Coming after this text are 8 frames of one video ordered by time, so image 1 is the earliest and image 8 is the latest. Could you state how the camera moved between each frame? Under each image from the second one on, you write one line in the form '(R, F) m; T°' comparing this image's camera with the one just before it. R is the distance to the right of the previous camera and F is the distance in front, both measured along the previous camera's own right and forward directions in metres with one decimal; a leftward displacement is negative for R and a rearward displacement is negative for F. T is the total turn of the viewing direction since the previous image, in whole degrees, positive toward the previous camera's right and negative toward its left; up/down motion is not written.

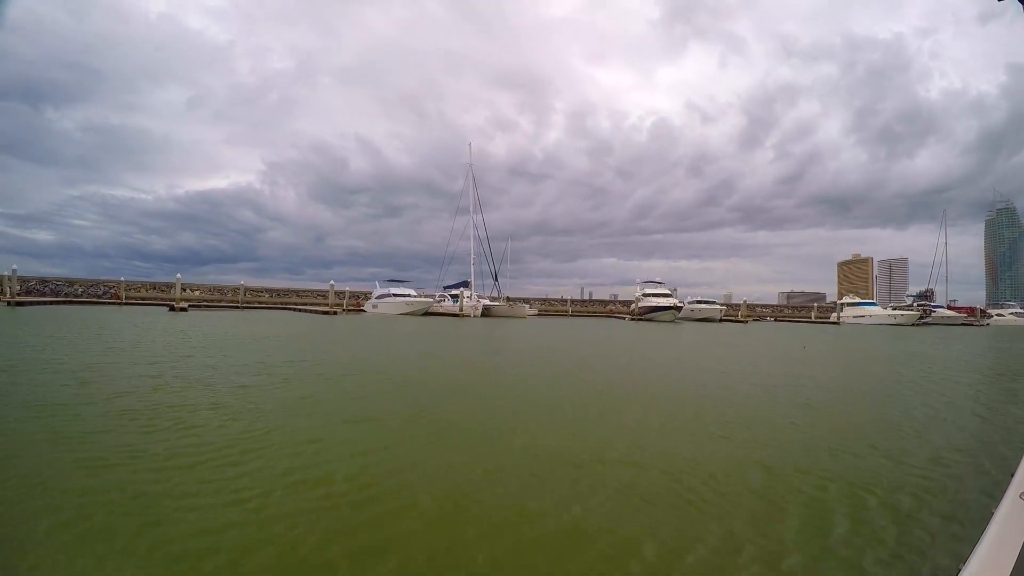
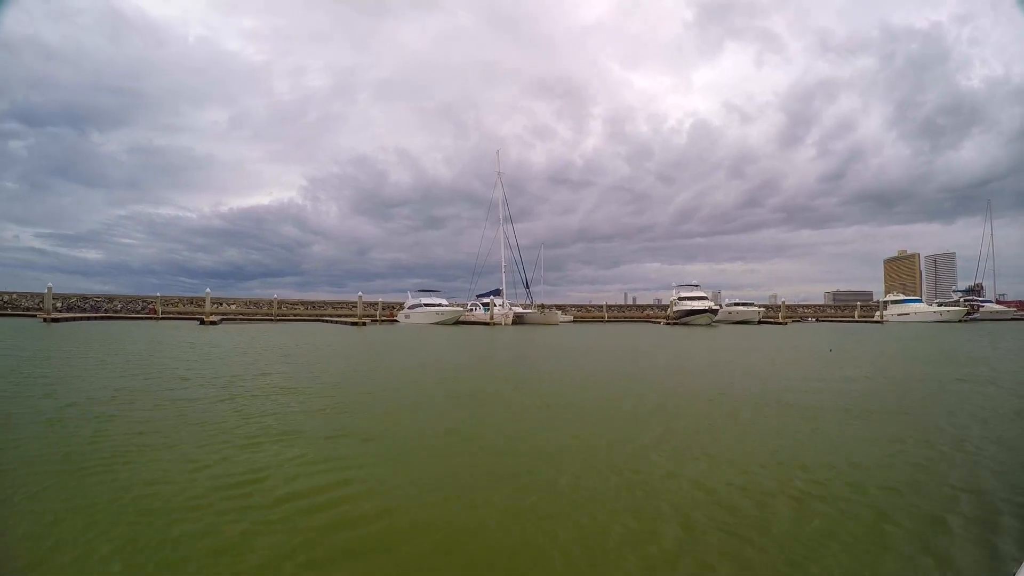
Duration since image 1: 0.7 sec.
(-0.1, -0.5) m; -3°
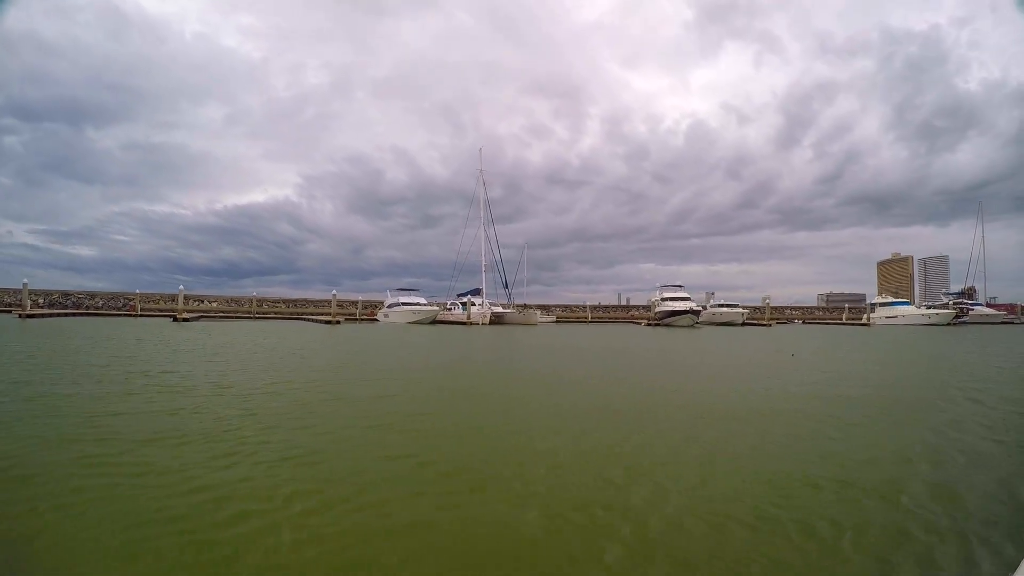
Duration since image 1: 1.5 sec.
(+1.2, +1.0) m; 0°
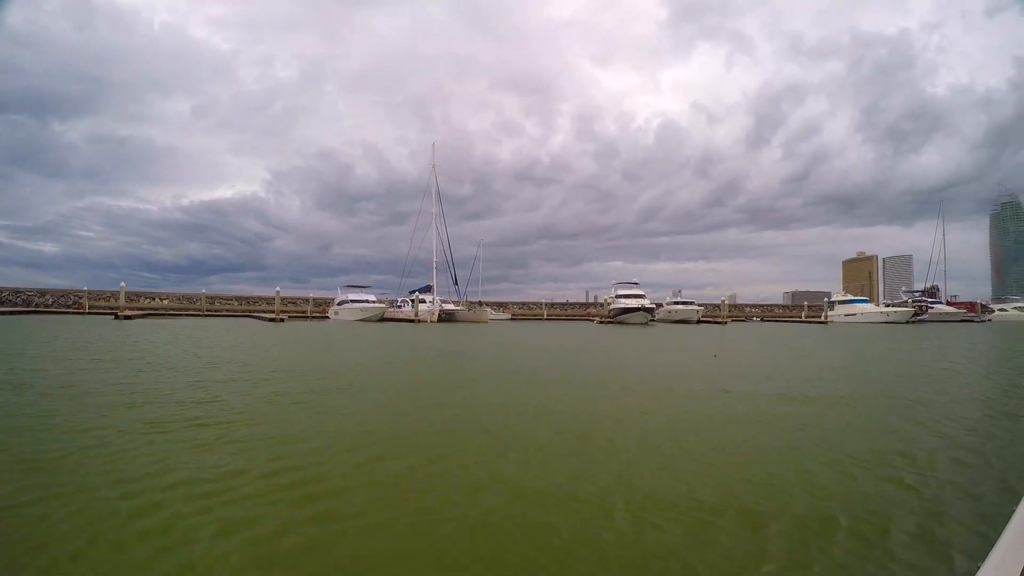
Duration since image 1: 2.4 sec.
(+1.8, +1.4) m; +2°
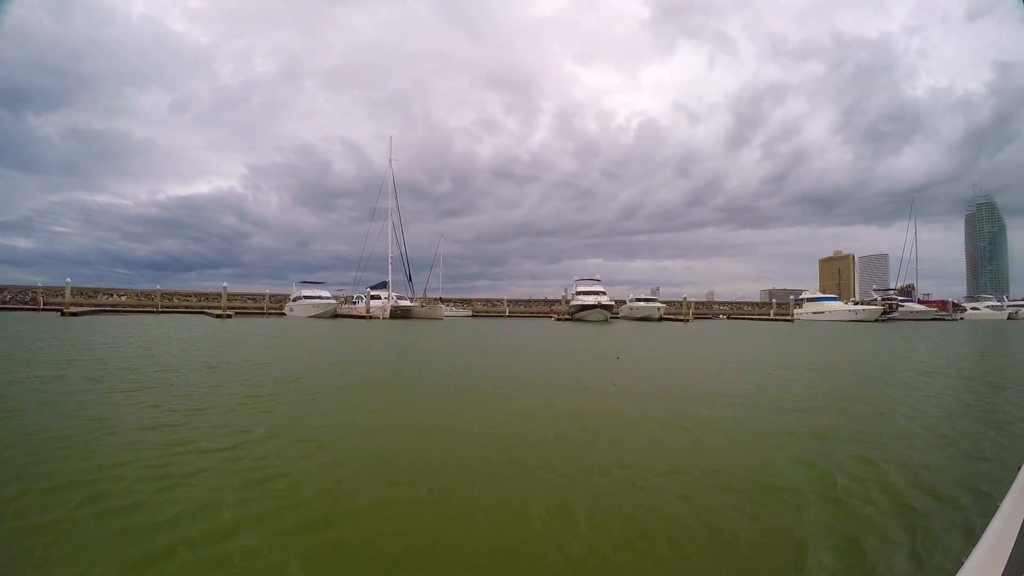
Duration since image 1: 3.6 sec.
(+1.8, +1.2) m; +1°
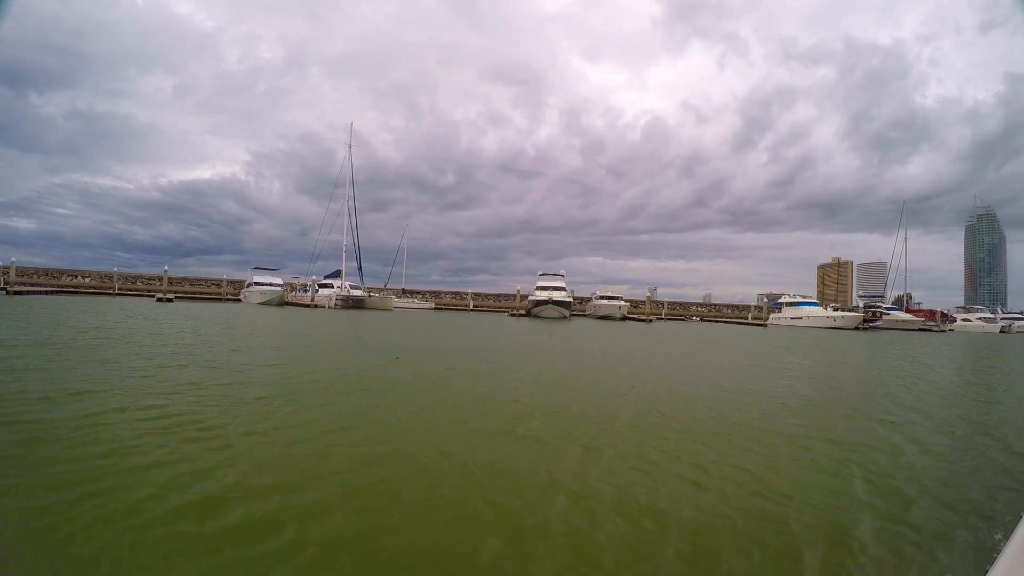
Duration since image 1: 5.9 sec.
(+2.4, +1.5) m; 0°
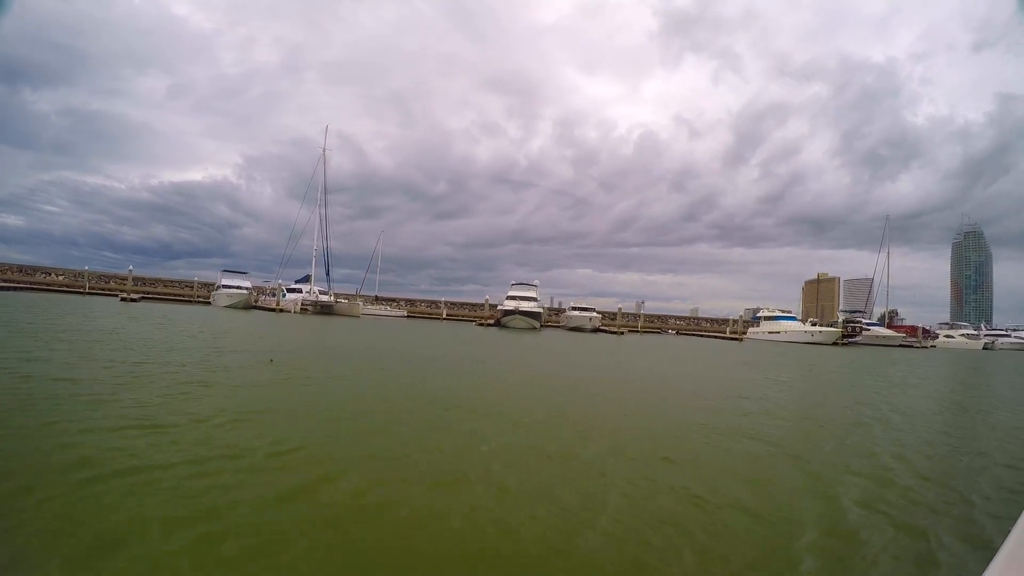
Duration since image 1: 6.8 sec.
(+1.2, +0.5) m; +1°
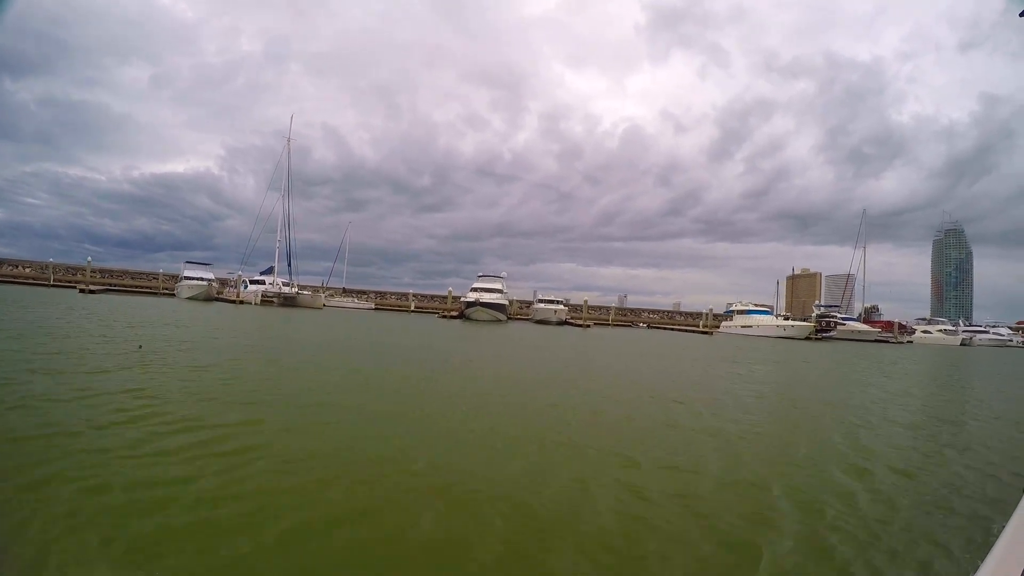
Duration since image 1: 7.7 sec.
(+1.2, +0.5) m; +1°
